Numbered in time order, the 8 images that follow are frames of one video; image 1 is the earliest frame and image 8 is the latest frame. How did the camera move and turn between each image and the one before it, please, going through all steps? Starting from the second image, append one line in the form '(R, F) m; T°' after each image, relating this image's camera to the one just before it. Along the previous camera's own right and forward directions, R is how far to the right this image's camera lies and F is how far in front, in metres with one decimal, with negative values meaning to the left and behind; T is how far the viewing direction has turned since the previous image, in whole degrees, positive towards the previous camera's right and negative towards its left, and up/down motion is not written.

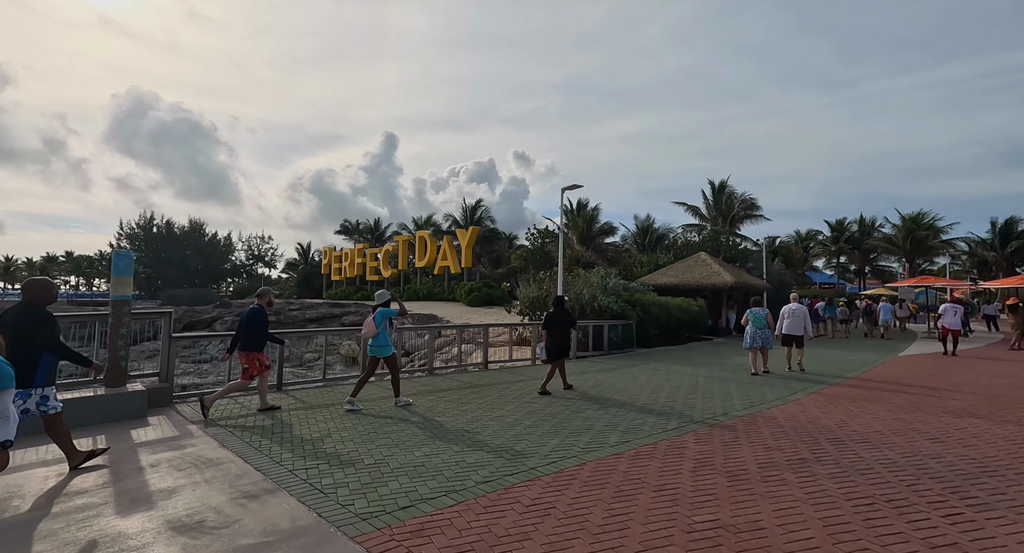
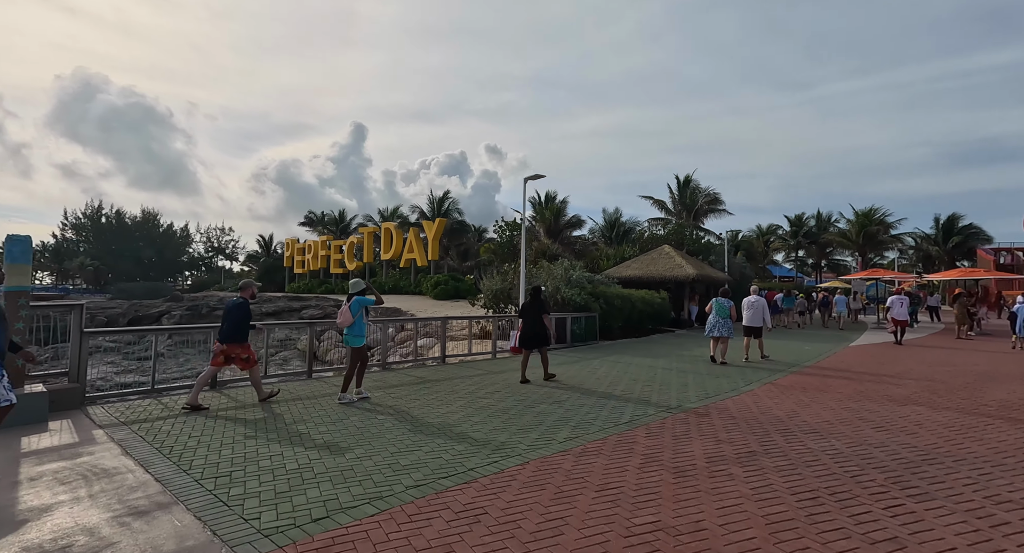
(+0.2, +0.2) m; +3°
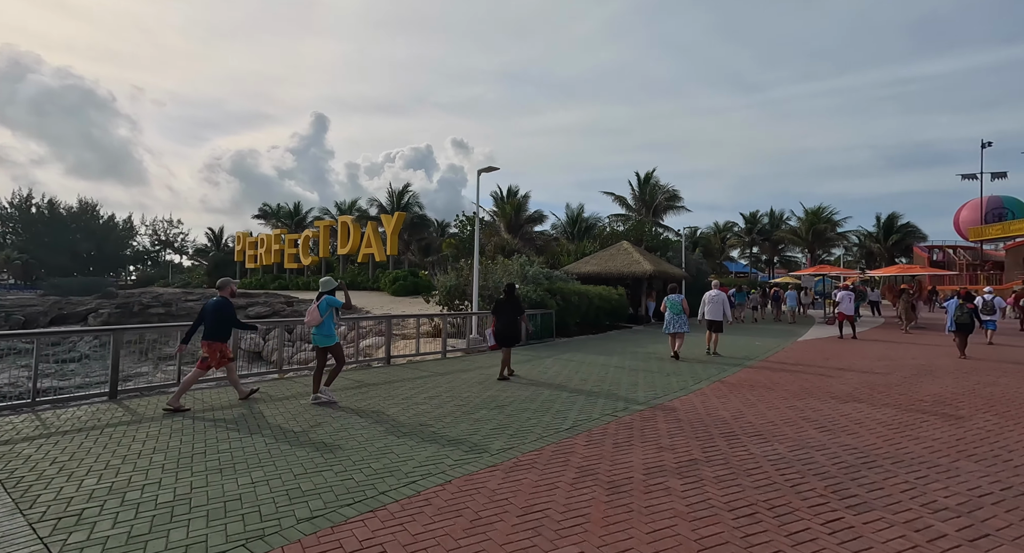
(+0.3, +0.3) m; +4°
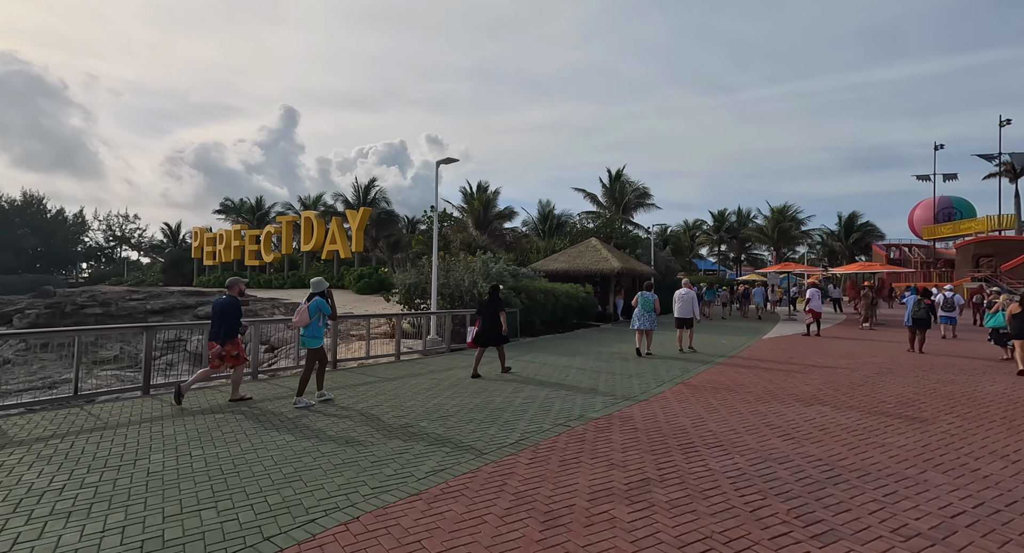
(+0.3, +0.5) m; +3°
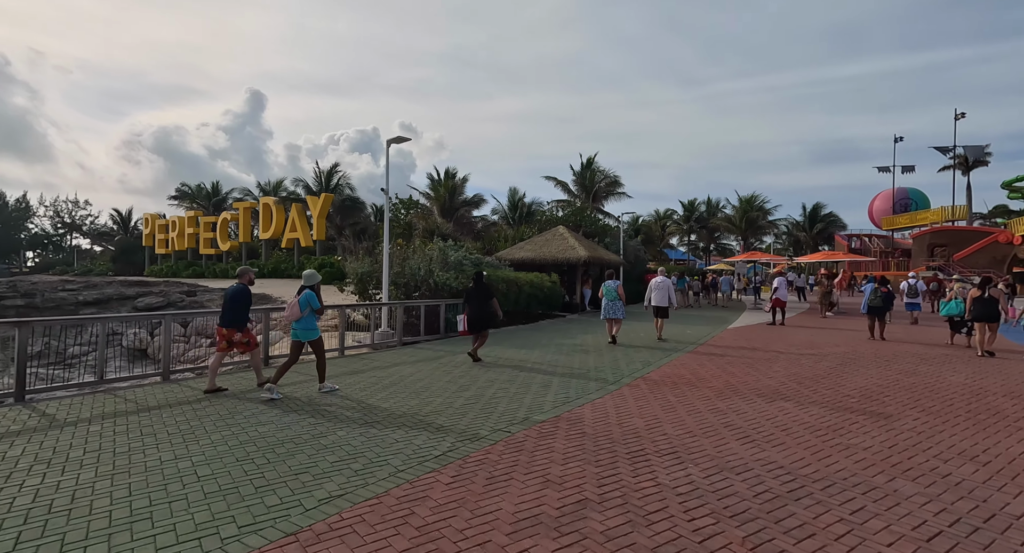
(+0.3, +0.6) m; +3°
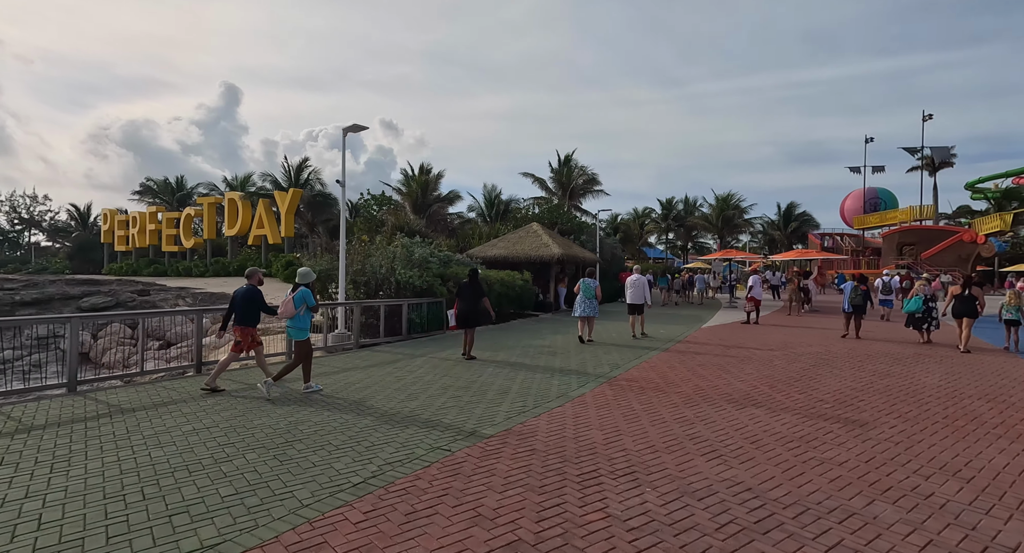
(+0.3, +0.5) m; +2°
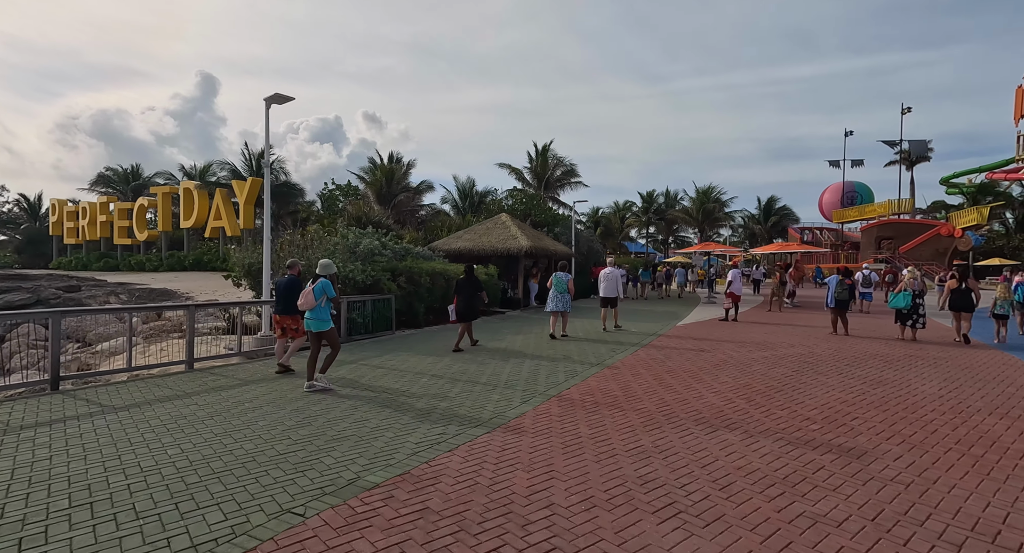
(+0.6, +1.2) m; +2°
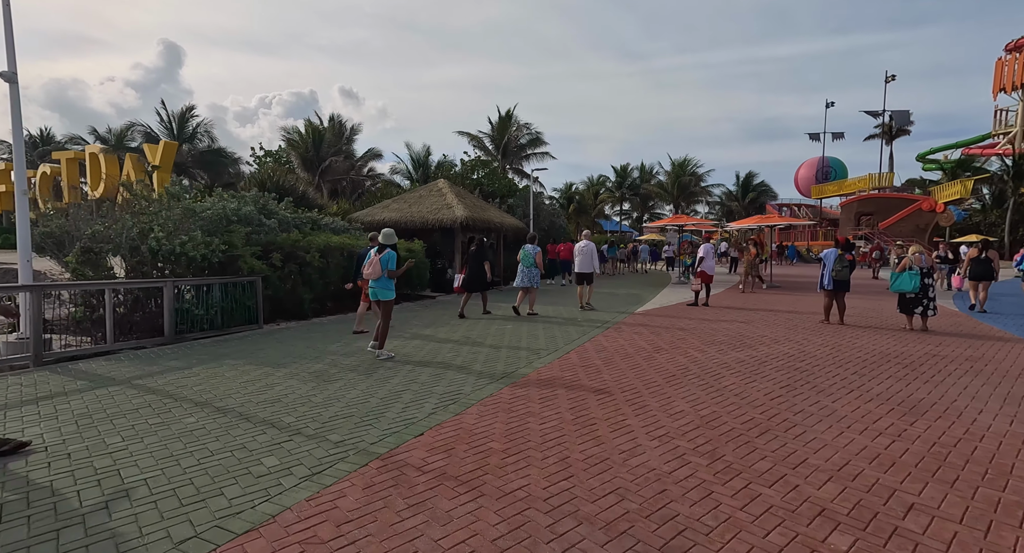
(+1.3, +2.8) m; +2°
